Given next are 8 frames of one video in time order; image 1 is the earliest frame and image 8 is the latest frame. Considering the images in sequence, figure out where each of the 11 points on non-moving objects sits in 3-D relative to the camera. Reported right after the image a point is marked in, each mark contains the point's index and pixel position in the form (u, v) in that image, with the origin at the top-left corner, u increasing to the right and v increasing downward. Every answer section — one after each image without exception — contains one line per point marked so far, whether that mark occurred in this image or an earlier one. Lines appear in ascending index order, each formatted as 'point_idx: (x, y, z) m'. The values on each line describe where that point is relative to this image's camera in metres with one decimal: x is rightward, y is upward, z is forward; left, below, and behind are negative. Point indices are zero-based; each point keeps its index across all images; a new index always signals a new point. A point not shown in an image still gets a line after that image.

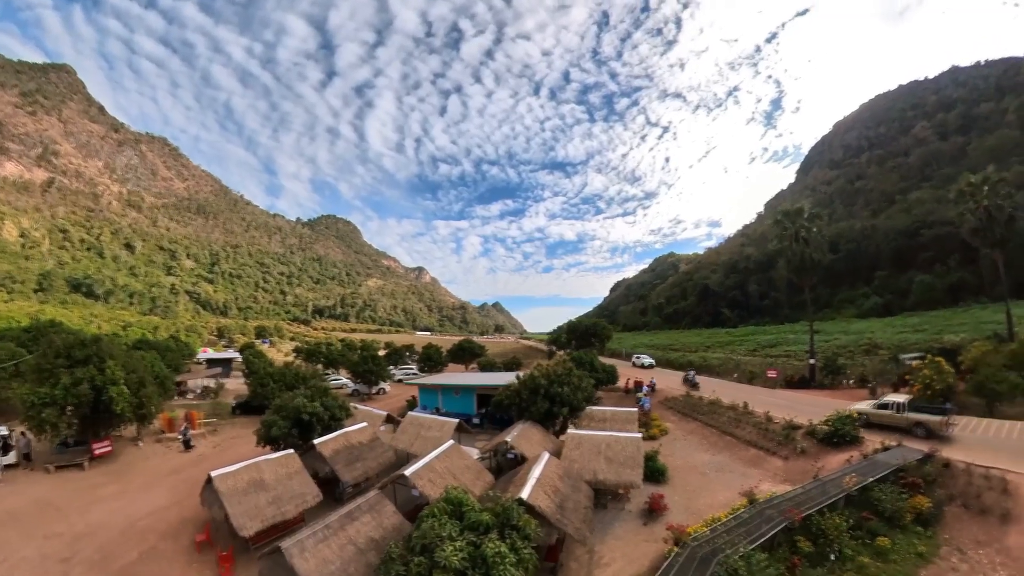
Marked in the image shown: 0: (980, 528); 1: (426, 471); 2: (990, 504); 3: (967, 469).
0: (+11.2, -5.5, +13.6) m
1: (-2.9, -6.3, +18.4) m
2: (+11.8, -5.1, +13.9) m
3: (+12.3, -4.7, +15.3) m
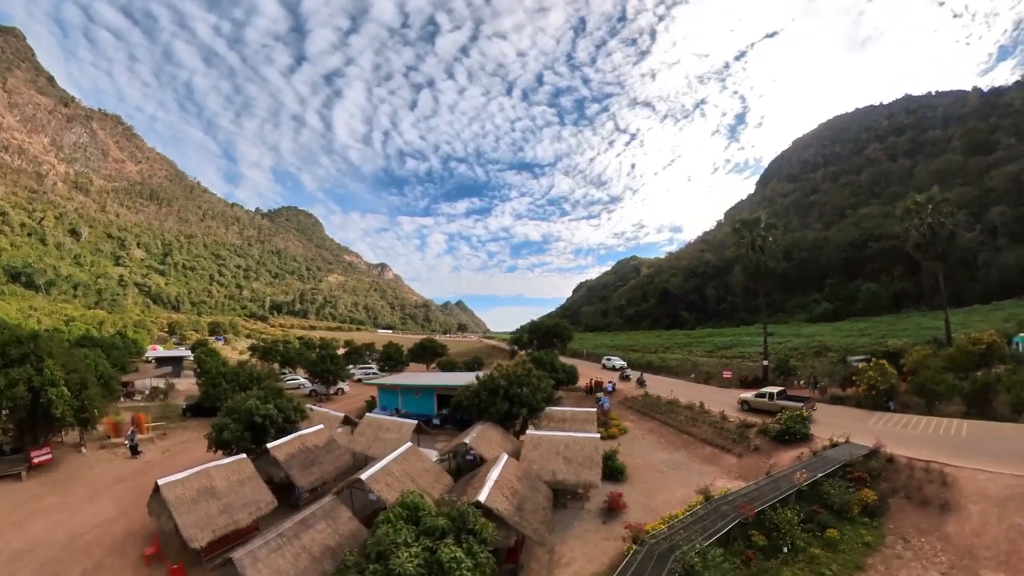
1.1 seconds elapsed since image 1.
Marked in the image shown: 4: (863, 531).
0: (+10.1, -5.5, +13.8) m
1: (-4.2, -6.1, +18.1) m
2: (+10.6, -5.1, +14.2) m
3: (+11.1, -4.7, +15.6) m
4: (+8.8, -6.0, +14.2) m
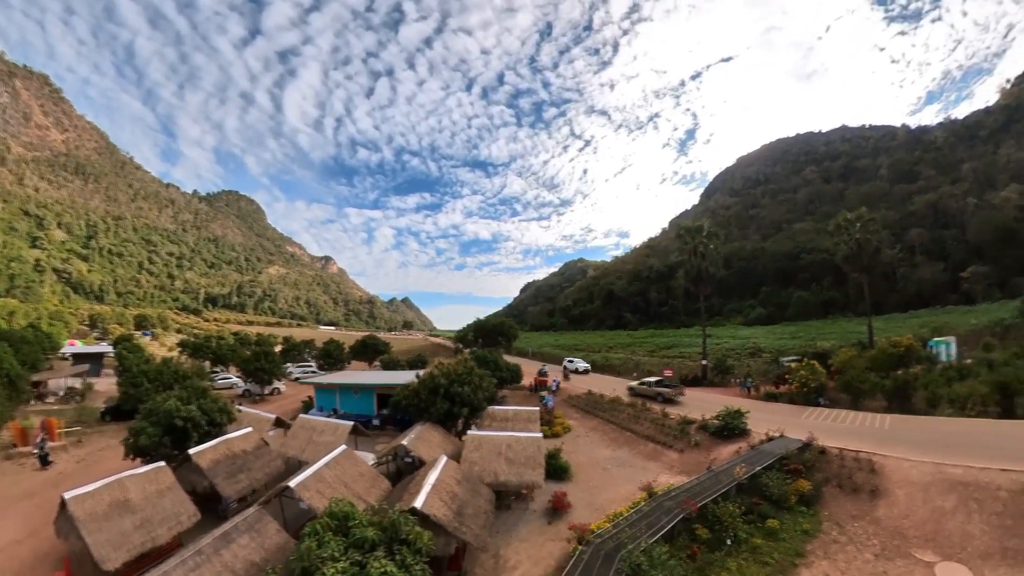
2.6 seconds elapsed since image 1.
0: (+8.8, -5.5, +14.5) m
1: (-6.0, -5.9, +17.3) m
2: (+9.2, -5.1, +14.9) m
3: (+9.6, -4.7, +16.4) m
4: (+7.5, -6.0, +14.8) m
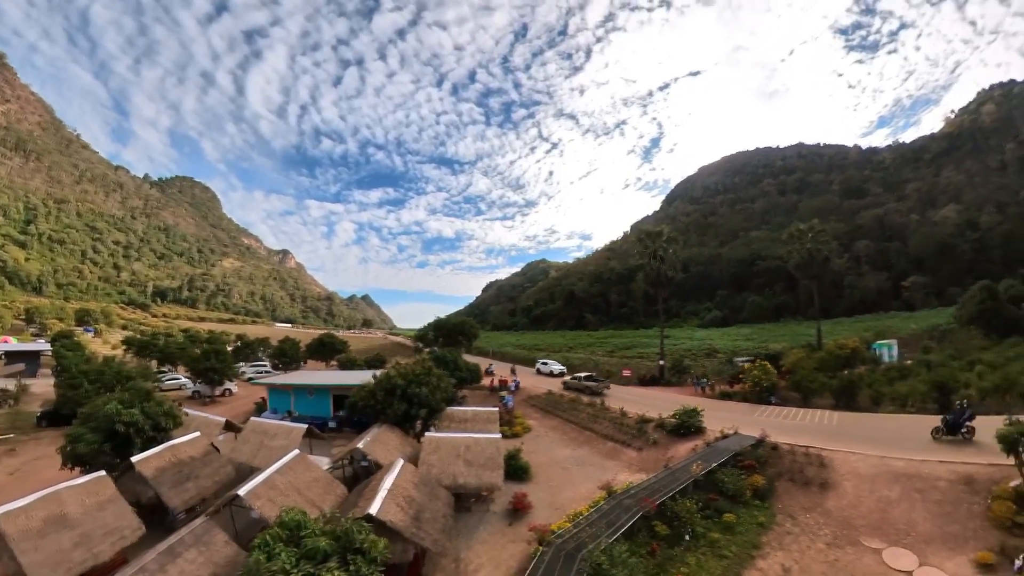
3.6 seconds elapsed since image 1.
0: (+7.8, -5.5, +15.1) m
1: (-7.1, -5.7, +16.7) m
2: (+8.2, -5.2, +15.6) m
3: (+8.5, -4.8, +17.1) m
4: (+6.5, -6.0, +15.2) m
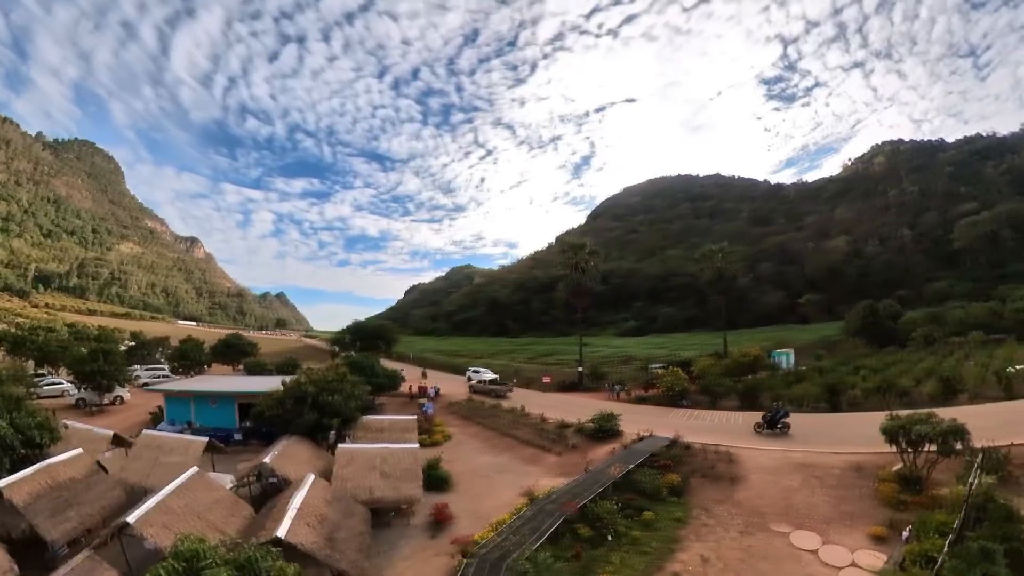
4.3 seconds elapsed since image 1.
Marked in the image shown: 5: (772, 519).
0: (+6.0, -5.9, +17.0) m
1: (-8.7, -5.5, +14.3) m
2: (+6.3, -5.6, +17.5) m
3: (+6.1, -5.3, +19.0) m
4: (+4.7, -6.4, +16.7) m
5: (+6.8, -6.1, +15.1) m
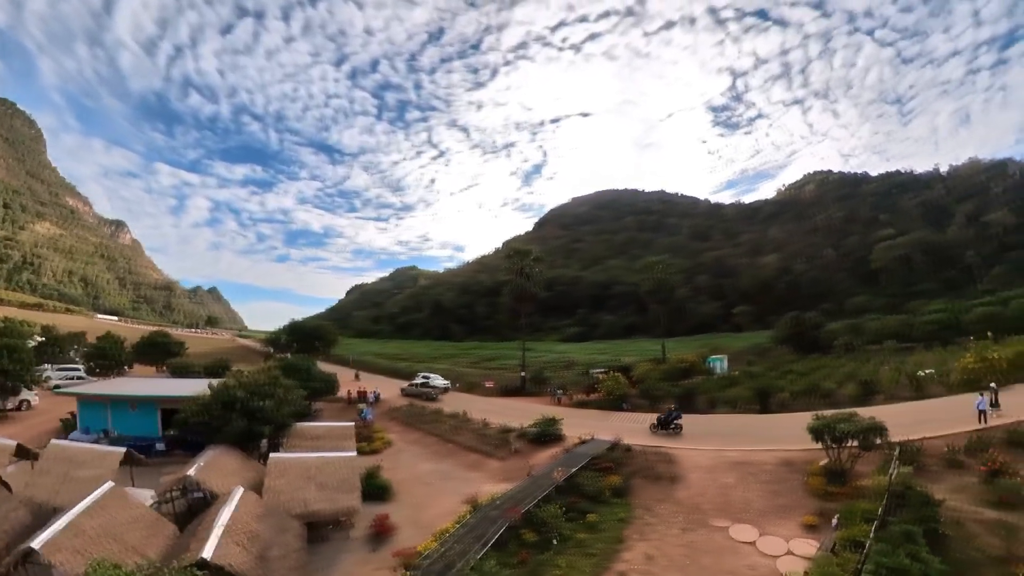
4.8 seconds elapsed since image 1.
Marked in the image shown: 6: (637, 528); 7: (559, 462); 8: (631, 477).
0: (+4.4, -6.2, +17.9) m
1: (-9.5, -5.2, +12.4) m
2: (+4.6, -5.9, +18.5) m
3: (+4.2, -5.6, +19.9) m
4: (+3.2, -6.6, +17.3) m
5: (+5.6, -6.3, +16.2) m
6: (+3.6, -6.7, +16.3) m
7: (+1.5, -5.8, +19.4) m
8: (+3.7, -6.1, +18.7) m
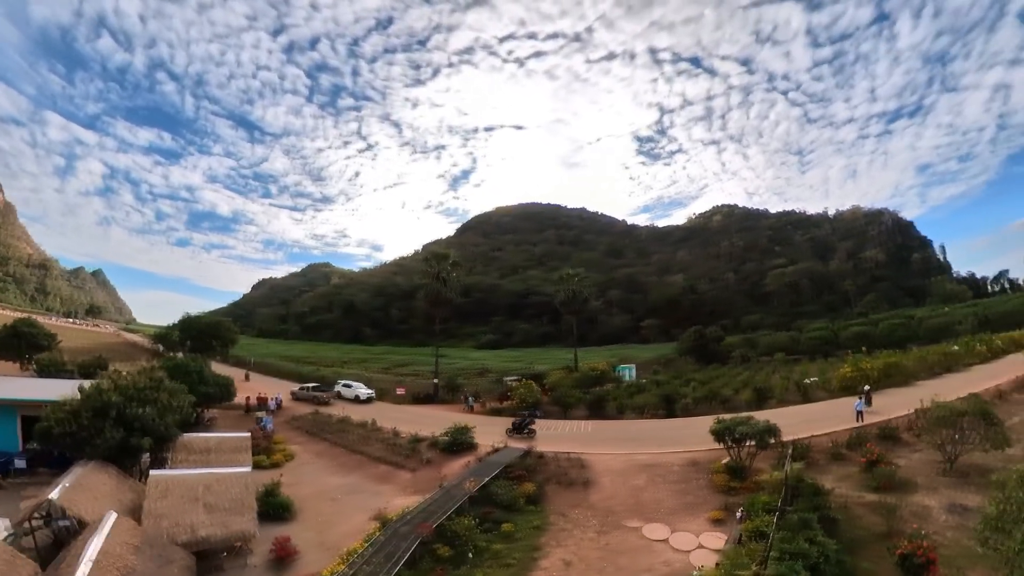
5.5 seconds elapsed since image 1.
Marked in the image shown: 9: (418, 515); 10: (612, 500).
0: (+1.7, -6.6, +18.6) m
1: (-9.9, -4.7, +9.3) m
2: (+1.7, -6.3, +19.3) m
3: (+0.9, -6.0, +20.5) m
4: (+0.7, -6.9, +17.7) m
5: (+3.3, -6.8, +17.3) m
6: (+1.4, -7.0, +16.9) m
7: (-1.5, -6.1, +19.2) m
8: (+0.8, -6.5, +19.1) m
9: (-2.7, -6.7, +17.4) m
10: (+3.0, -6.6, +18.1) m
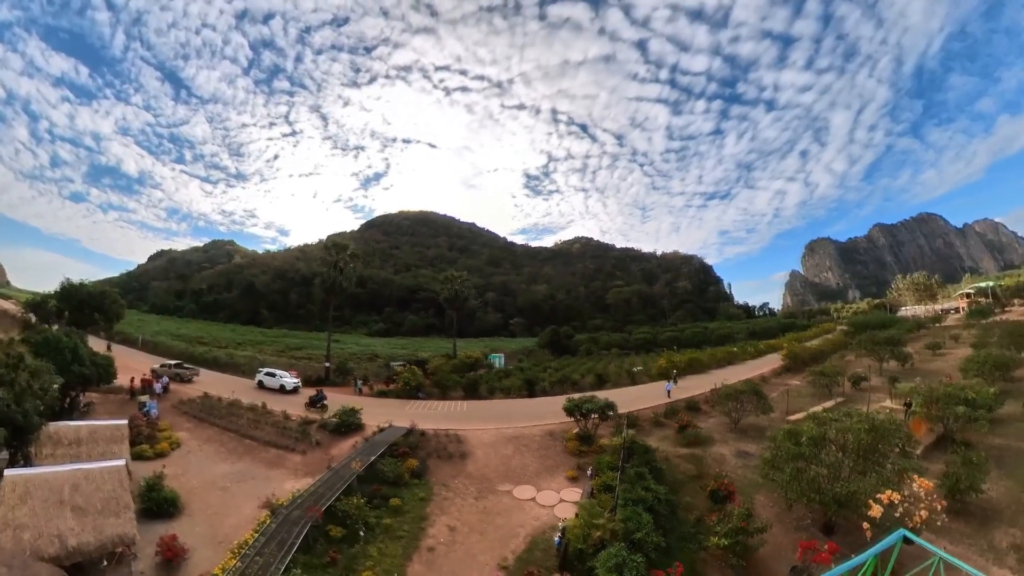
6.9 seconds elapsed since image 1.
0: (-2.6, -6.6, +21.0) m
1: (-8.2, -3.8, +7.4) m
2: (-2.9, -6.3, +21.6) m
3: (-4.2, -6.0, +22.3) m
4: (-3.2, -6.8, +19.7) m
5: (-0.6, -7.0, +20.6) m
6: (-2.2, -7.0, +19.3) m
7: (-5.7, -5.8, +20.0) m
8: (-3.7, -6.4, +21.1) m
9: (-6.0, -6.4, +17.9) m
10: (-1.3, -6.7, +21.2) m
